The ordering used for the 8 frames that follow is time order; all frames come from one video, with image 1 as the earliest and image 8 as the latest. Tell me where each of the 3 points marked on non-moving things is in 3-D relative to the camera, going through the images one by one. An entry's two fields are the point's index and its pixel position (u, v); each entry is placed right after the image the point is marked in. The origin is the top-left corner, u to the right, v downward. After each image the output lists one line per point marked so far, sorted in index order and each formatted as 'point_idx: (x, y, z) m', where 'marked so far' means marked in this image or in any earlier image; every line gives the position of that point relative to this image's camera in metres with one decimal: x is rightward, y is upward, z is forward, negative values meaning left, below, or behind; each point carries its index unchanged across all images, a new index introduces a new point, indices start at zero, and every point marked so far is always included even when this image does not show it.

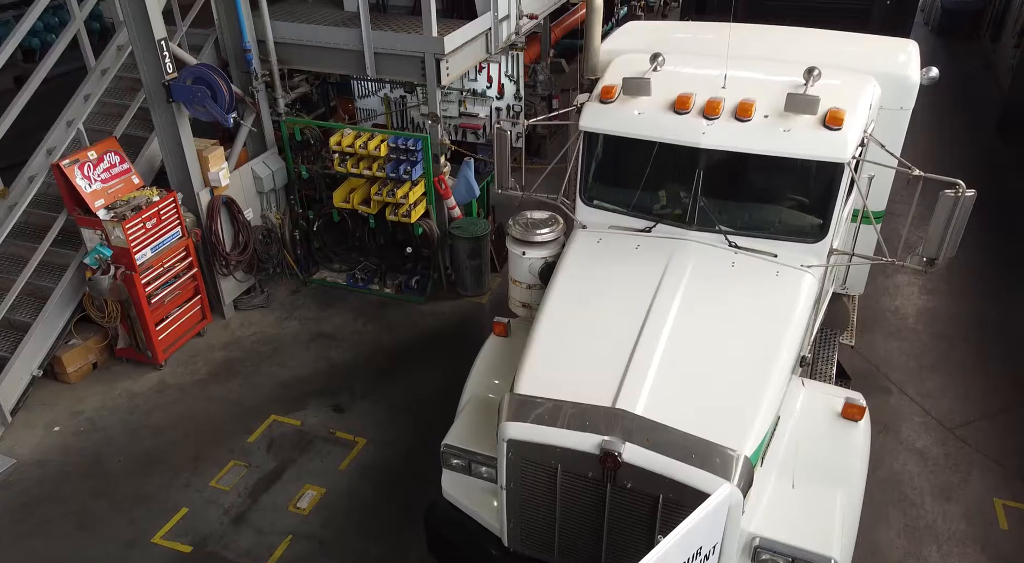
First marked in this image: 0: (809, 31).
0: (+2.1, +1.8, +5.5) m
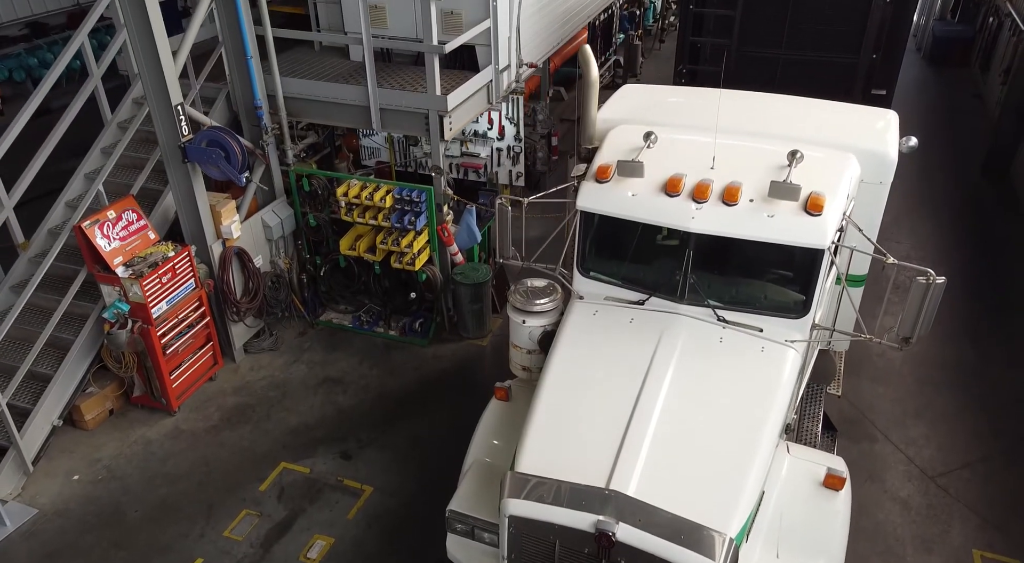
0: (+2.1, +1.4, +5.8) m
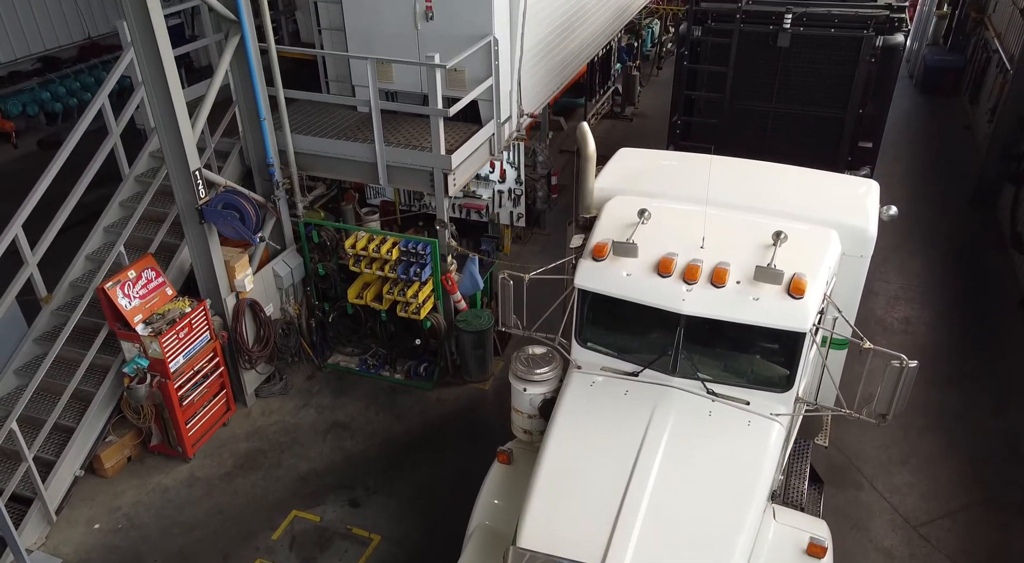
0: (+2.1, +0.9, +6.1) m
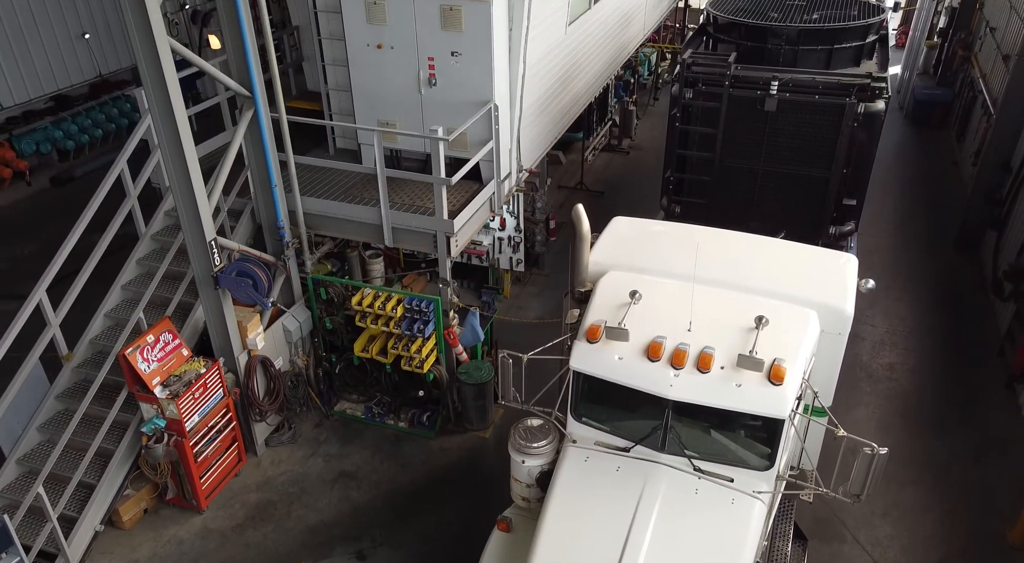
0: (+2.1, +0.4, +6.4) m
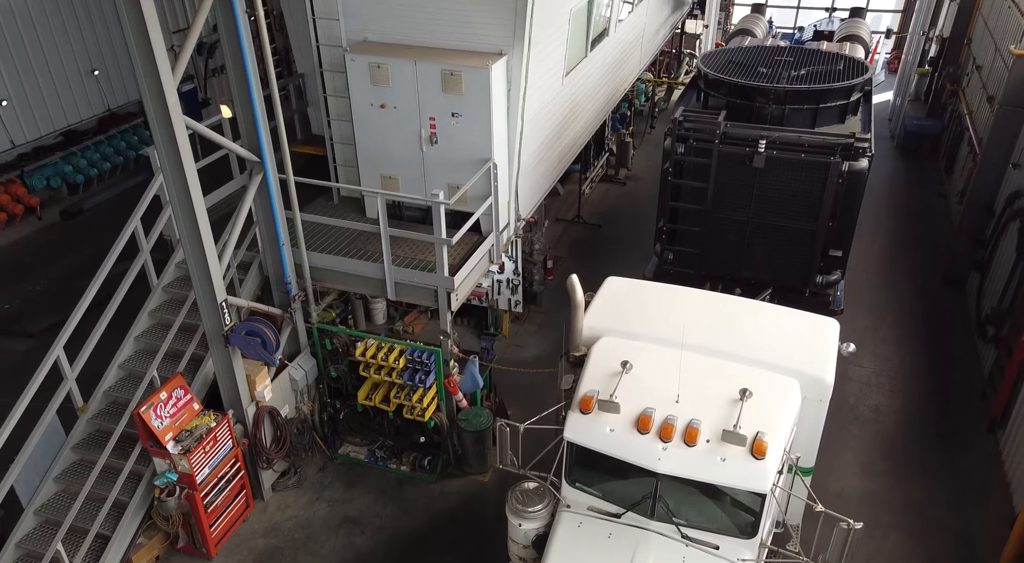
0: (+2.1, -0.2, +6.7) m
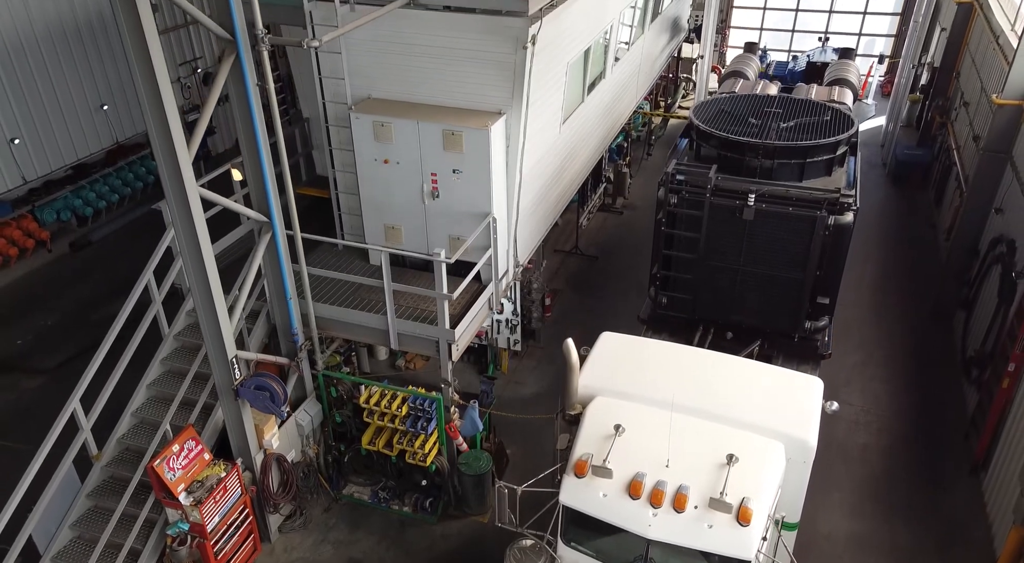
0: (+2.1, -0.7, +7.0) m
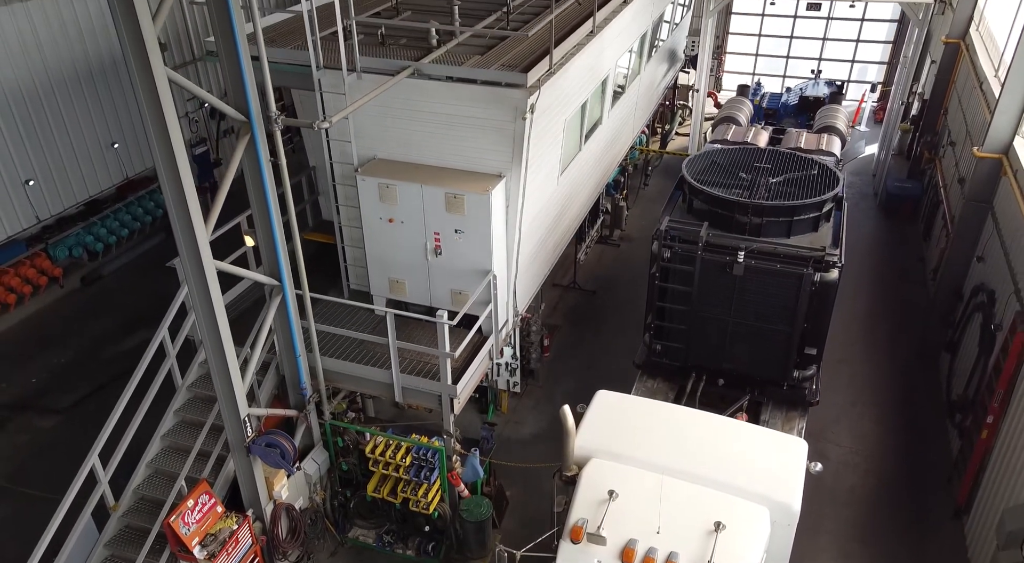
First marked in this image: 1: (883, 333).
0: (+2.1, -1.4, +7.4) m
1: (+6.6, -1.0, +13.5) m
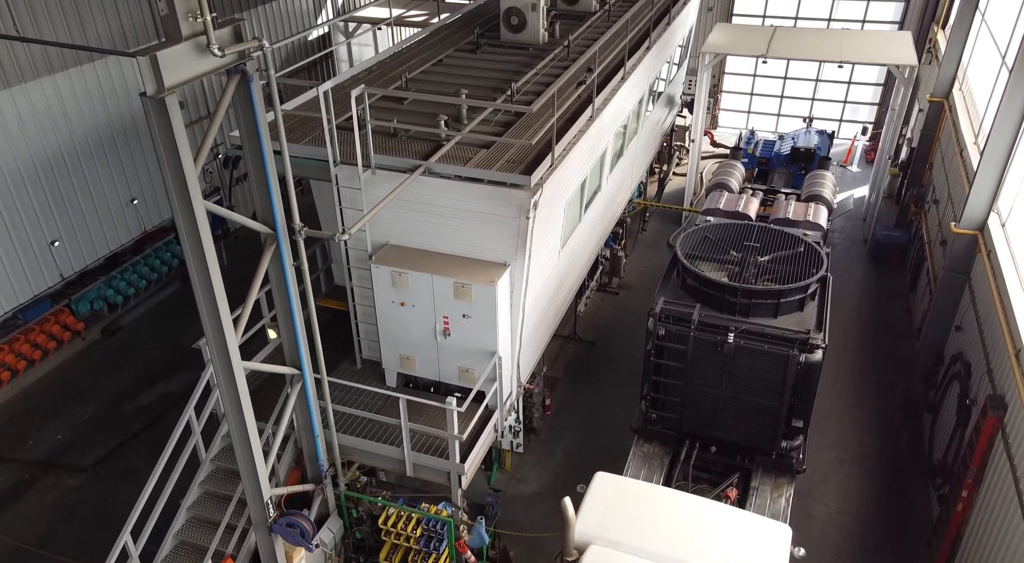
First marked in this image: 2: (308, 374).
0: (+2.2, -2.4, +8.0) m
1: (+6.6, -2.0, +14.1) m
2: (-2.4, -1.0, +8.9) m
